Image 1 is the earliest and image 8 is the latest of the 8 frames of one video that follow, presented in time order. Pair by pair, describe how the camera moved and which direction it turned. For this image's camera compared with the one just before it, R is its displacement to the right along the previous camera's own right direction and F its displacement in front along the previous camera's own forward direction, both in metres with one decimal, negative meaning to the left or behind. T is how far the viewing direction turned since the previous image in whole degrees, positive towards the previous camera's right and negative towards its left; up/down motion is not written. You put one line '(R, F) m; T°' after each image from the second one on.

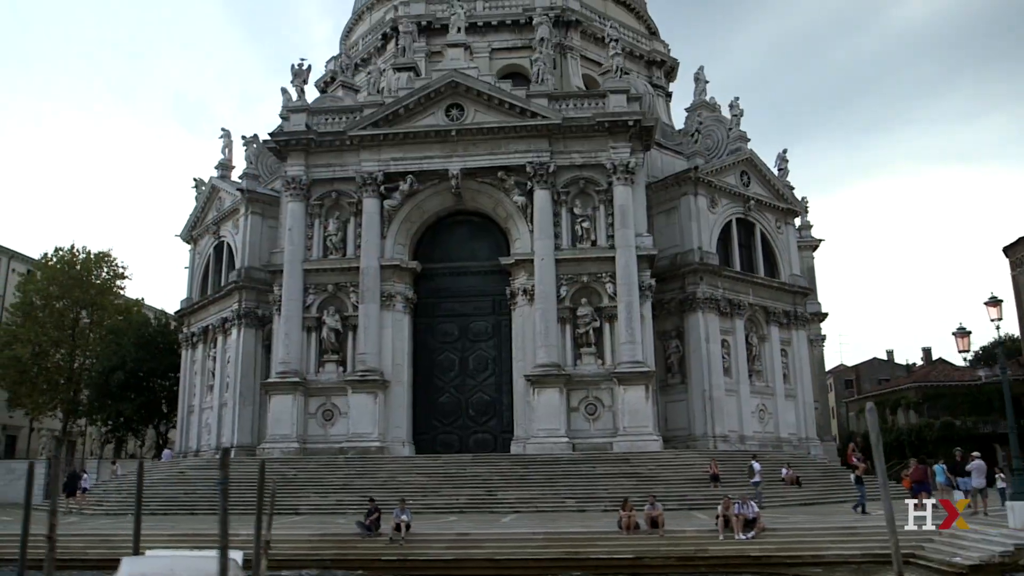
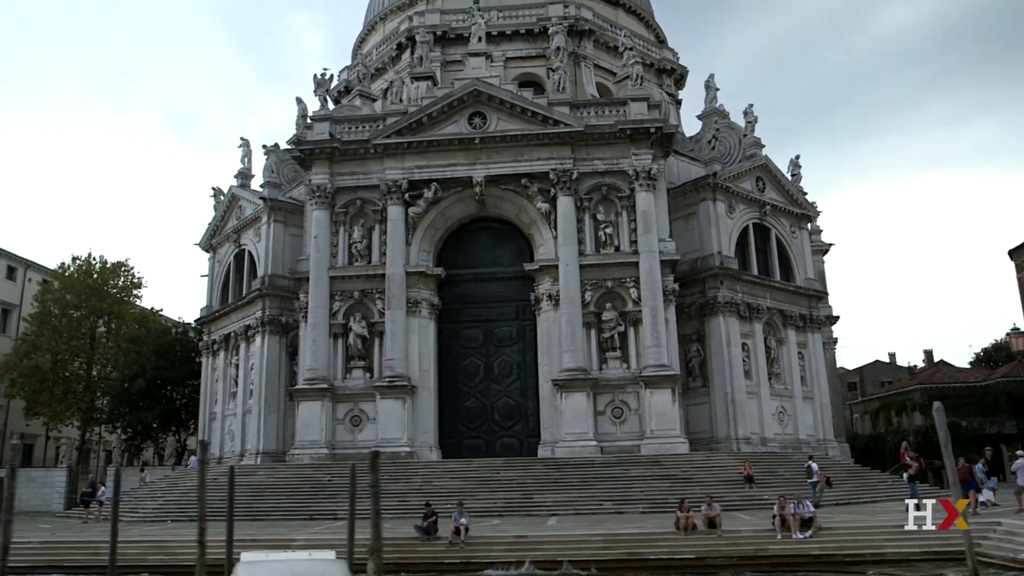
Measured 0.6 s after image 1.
(-1.2, -0.3) m; +1°
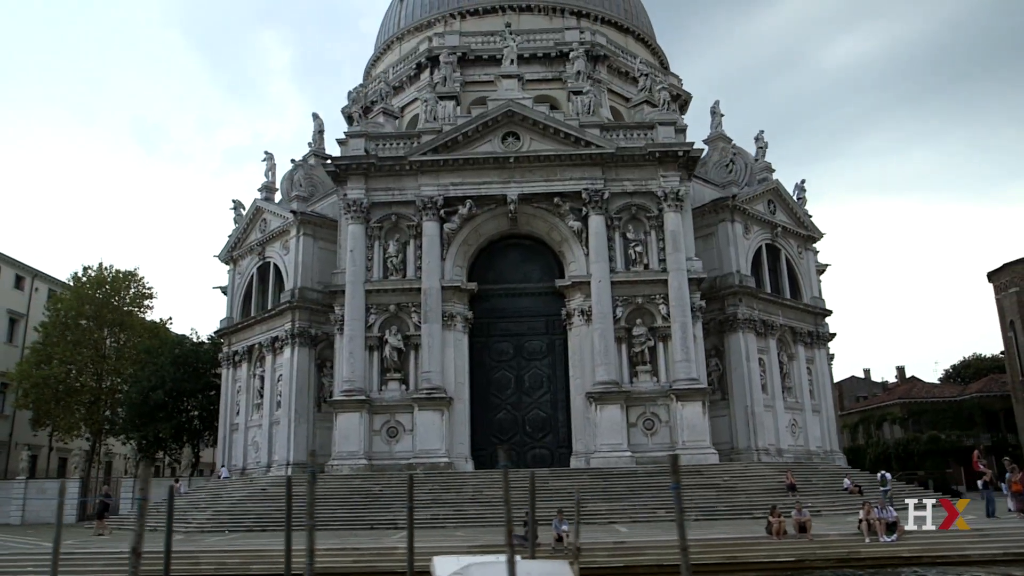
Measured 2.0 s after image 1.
(-2.9, -0.8) m; +3°
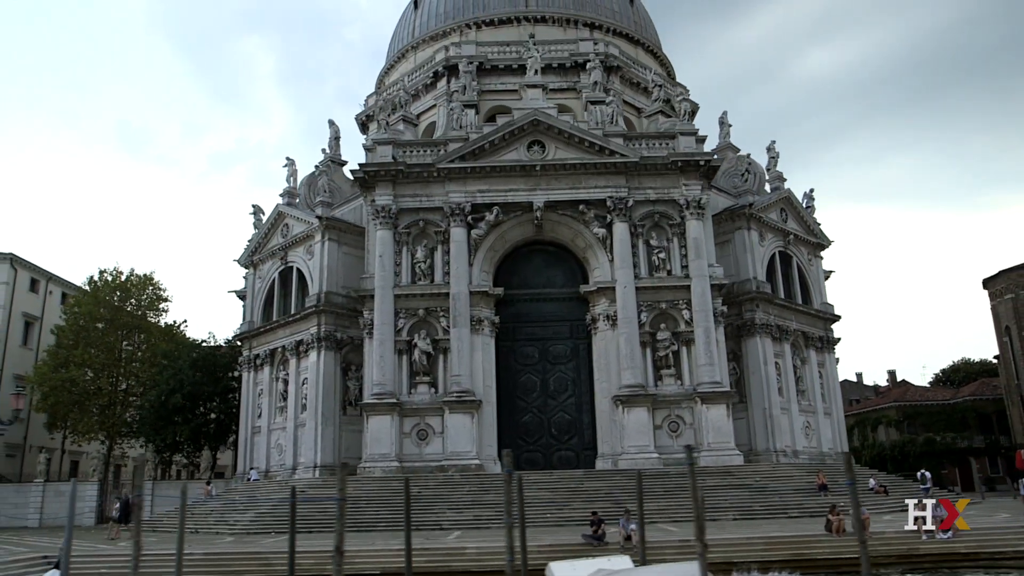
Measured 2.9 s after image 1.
(-1.9, -0.6) m; +2°
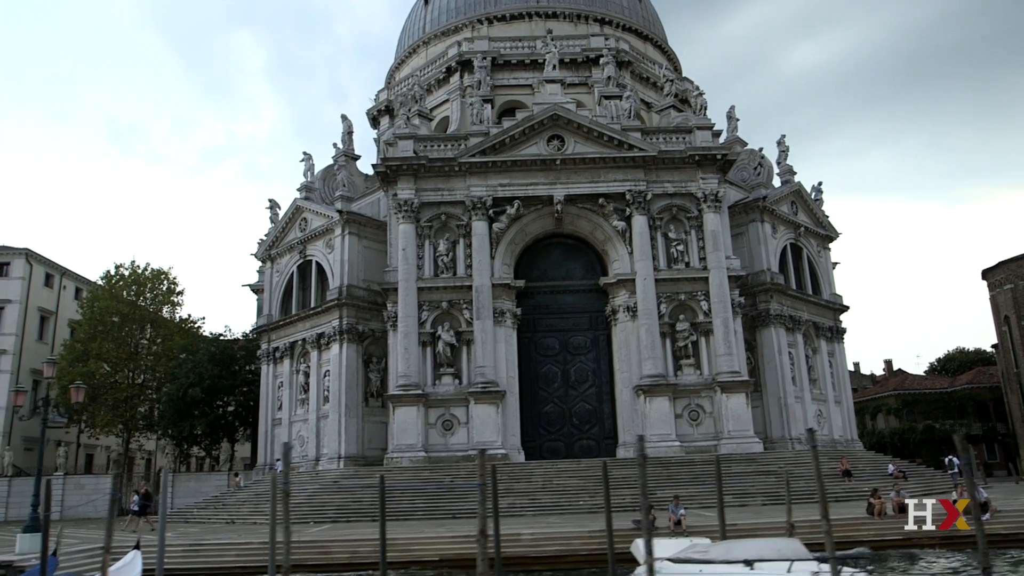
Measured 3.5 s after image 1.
(-1.4, -0.5) m; +1°
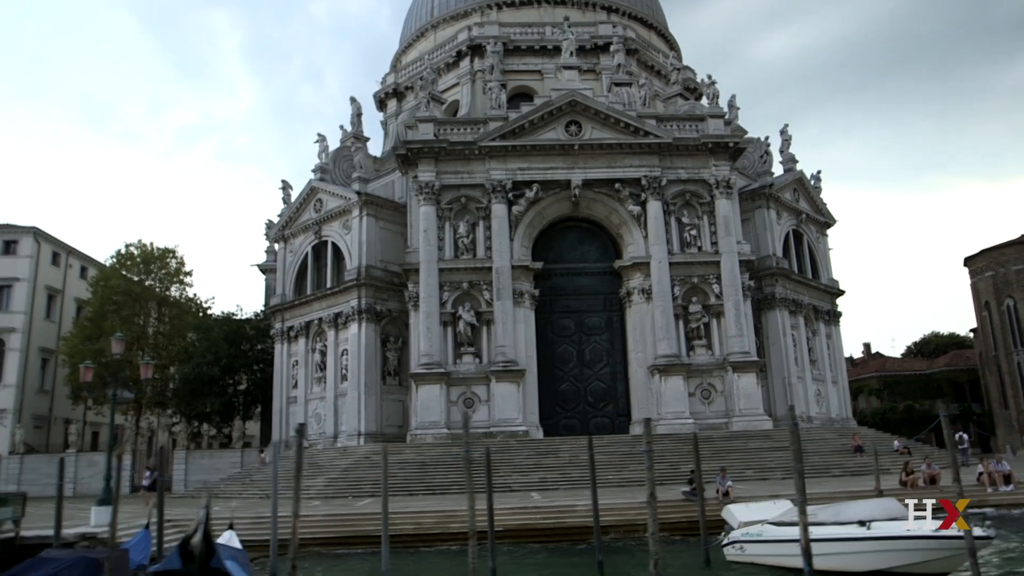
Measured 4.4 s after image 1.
(-2.0, -0.8) m; +2°
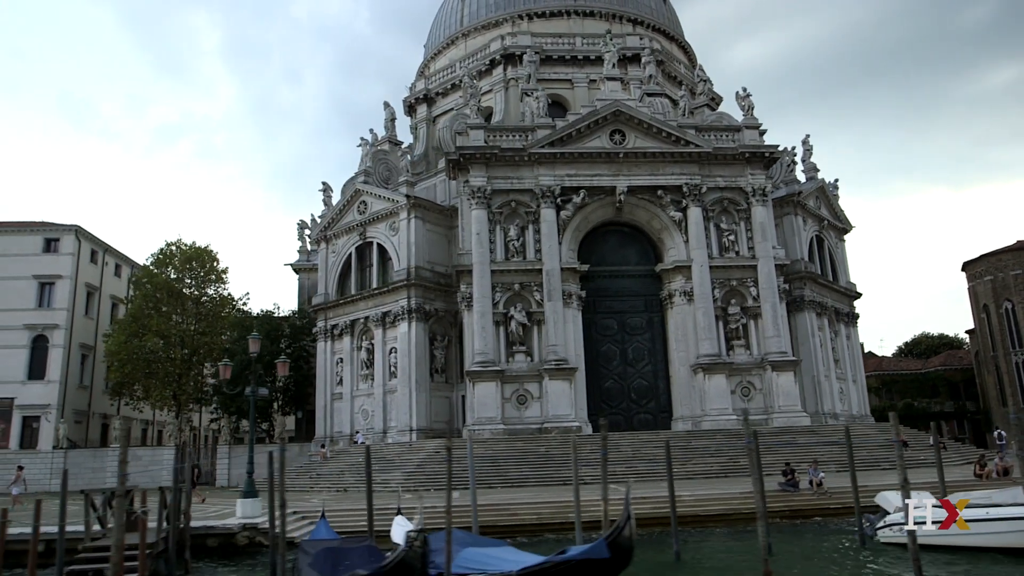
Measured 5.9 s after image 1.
(-3.4, -1.2) m; +2°
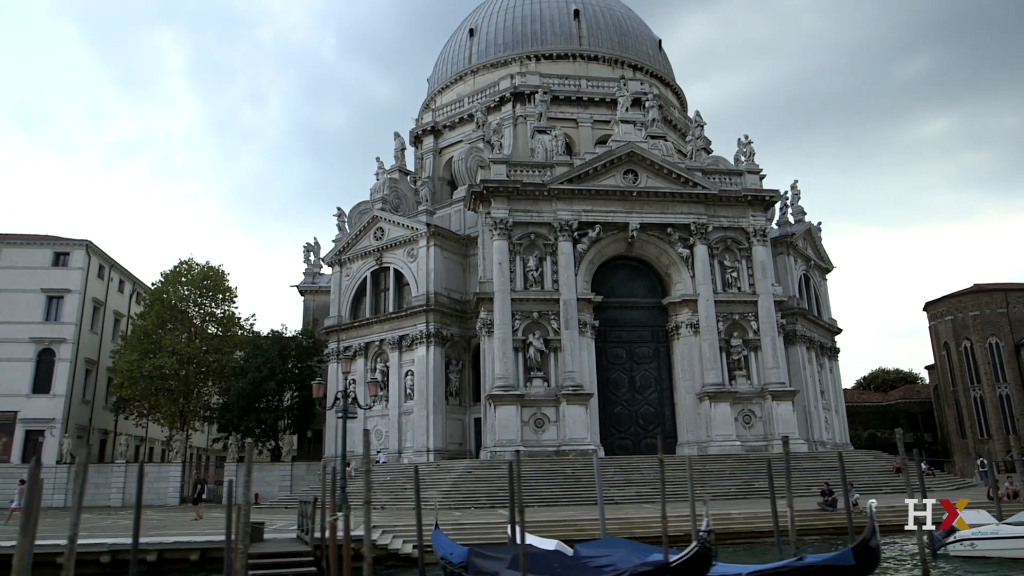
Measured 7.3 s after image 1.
(-3.3, -1.4) m; +4°
